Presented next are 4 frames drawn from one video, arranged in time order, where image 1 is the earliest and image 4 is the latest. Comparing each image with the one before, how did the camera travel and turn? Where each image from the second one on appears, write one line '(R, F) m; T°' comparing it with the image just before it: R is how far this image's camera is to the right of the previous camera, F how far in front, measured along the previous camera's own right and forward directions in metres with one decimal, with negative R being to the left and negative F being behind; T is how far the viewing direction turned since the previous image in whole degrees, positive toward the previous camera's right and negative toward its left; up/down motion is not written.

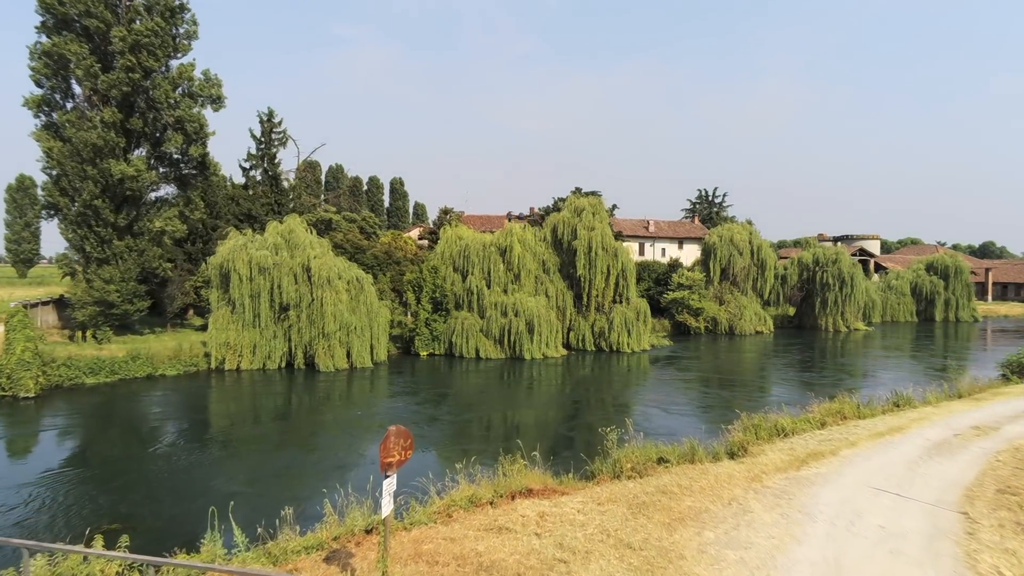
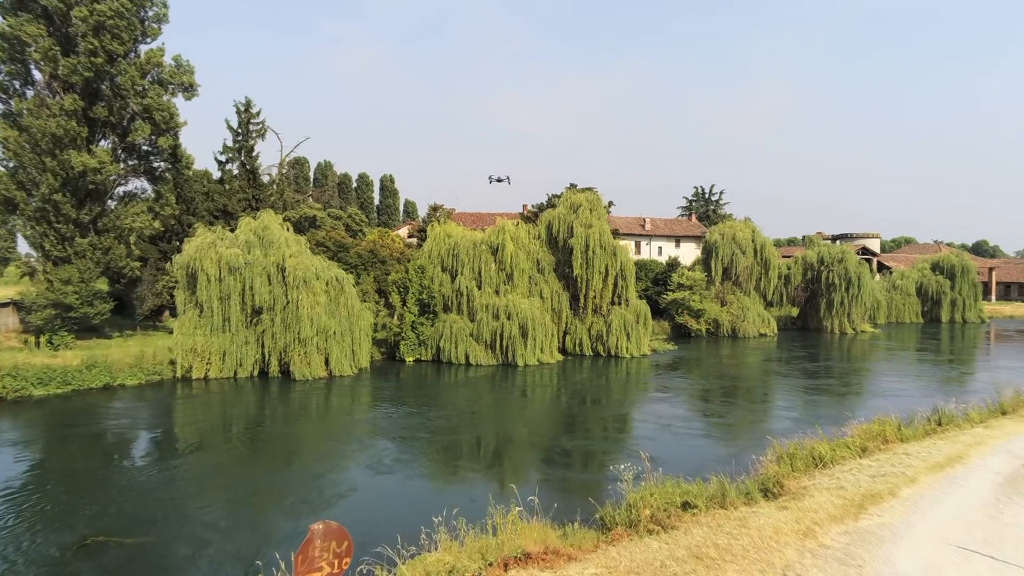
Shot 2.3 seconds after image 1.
(0.0, +2.0) m; +1°
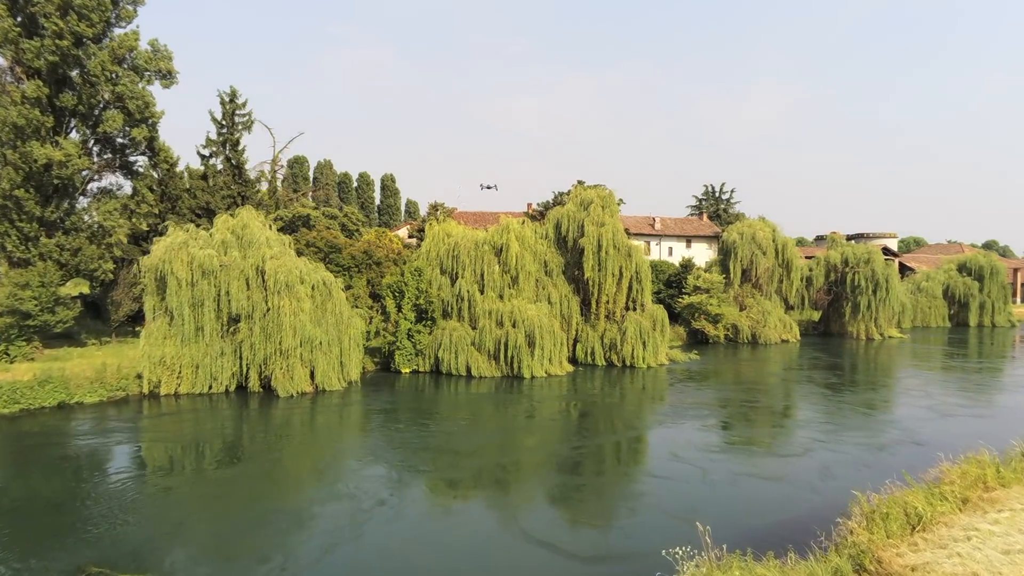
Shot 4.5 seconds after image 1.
(-0.2, +2.5) m; 0°
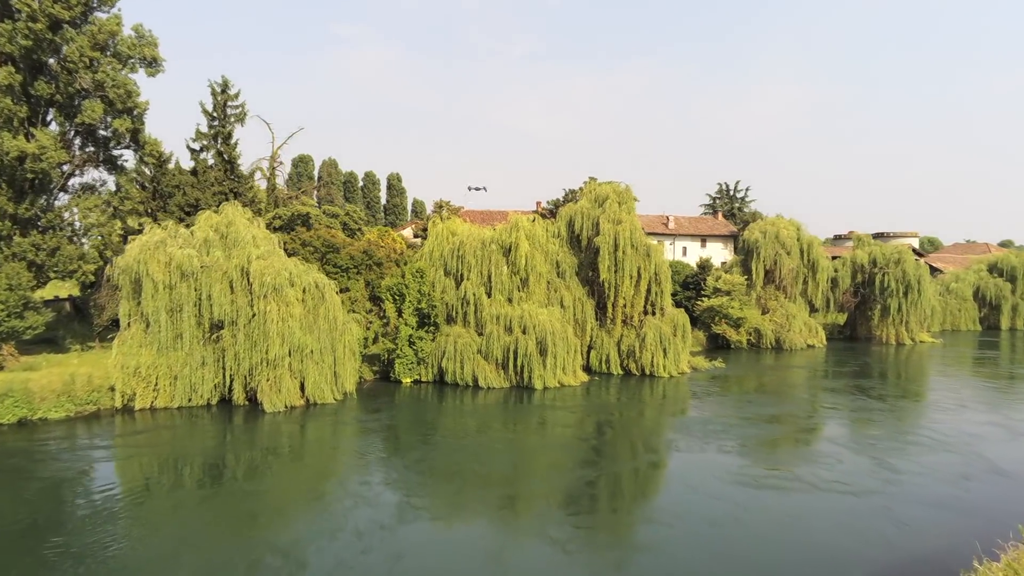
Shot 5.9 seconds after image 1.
(-0.2, +2.1) m; -1°
